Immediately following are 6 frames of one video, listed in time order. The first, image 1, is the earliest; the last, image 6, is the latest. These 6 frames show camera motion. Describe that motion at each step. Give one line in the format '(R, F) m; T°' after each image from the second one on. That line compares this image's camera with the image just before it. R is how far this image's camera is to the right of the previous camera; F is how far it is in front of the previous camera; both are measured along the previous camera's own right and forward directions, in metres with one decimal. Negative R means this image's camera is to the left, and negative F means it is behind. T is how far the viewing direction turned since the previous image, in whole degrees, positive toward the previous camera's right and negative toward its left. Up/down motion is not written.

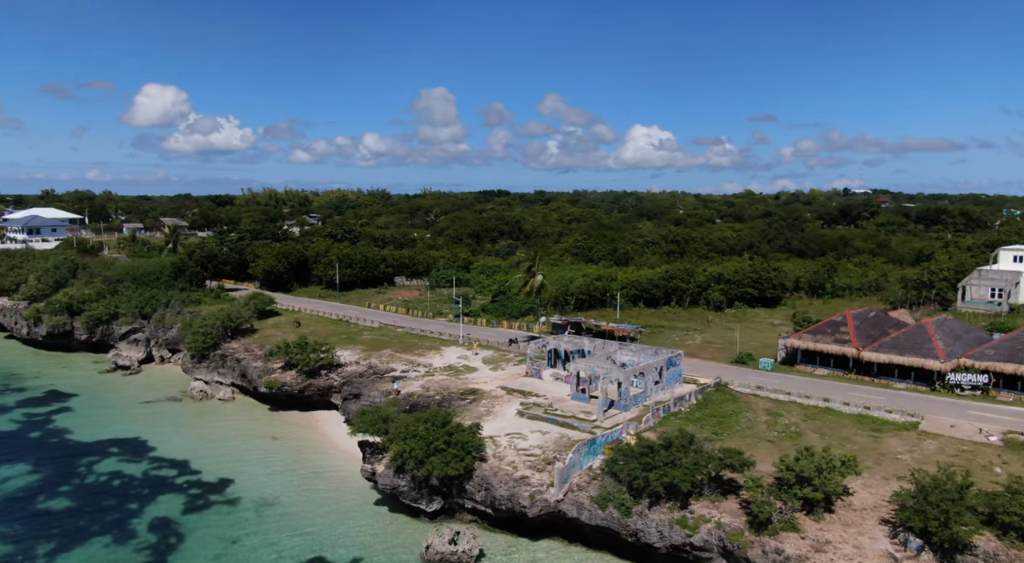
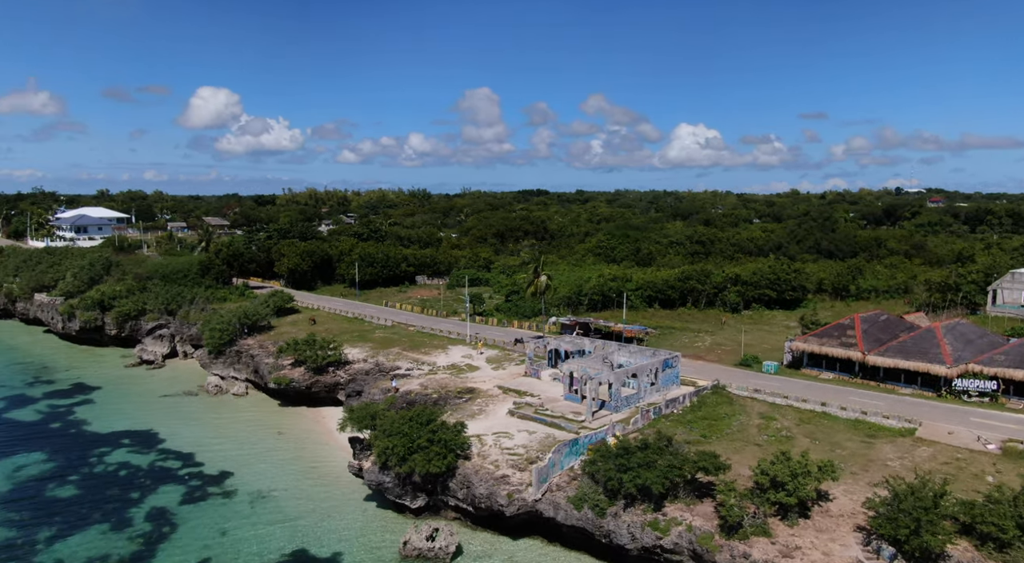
(+2.3, -0.1) m; -3°
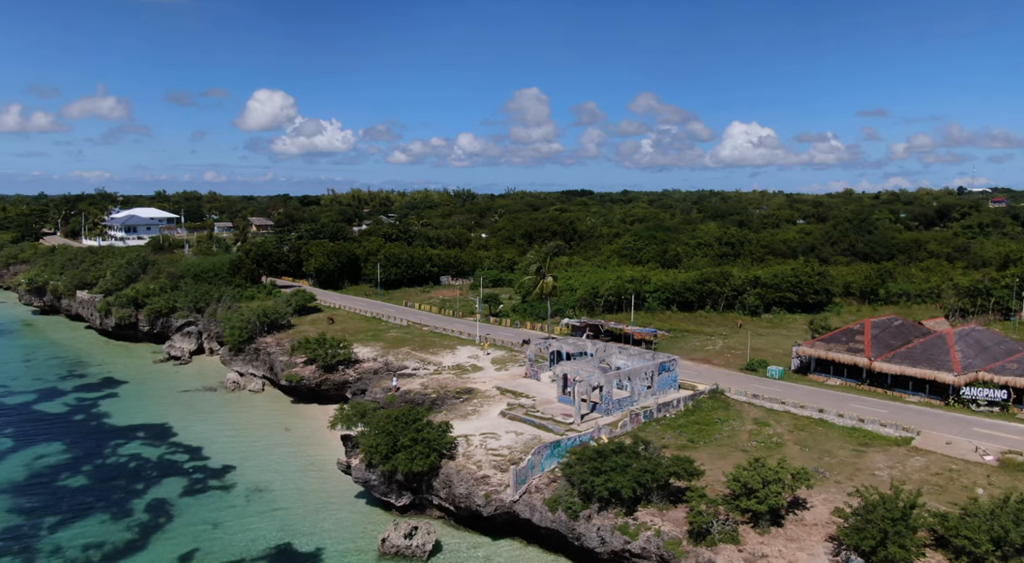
(+2.5, -0.1) m; -3°
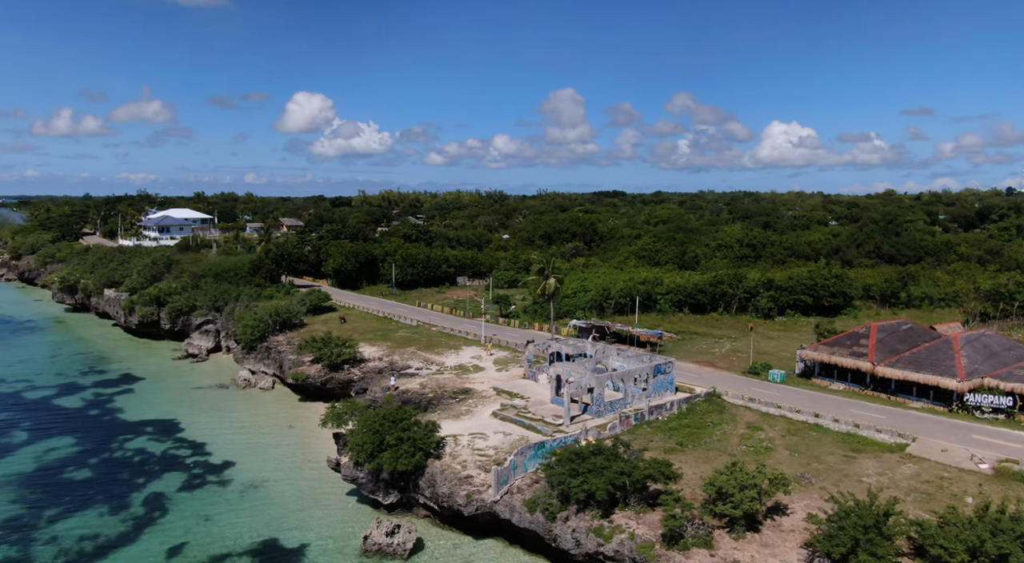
(+1.9, 0.0) m; -2°
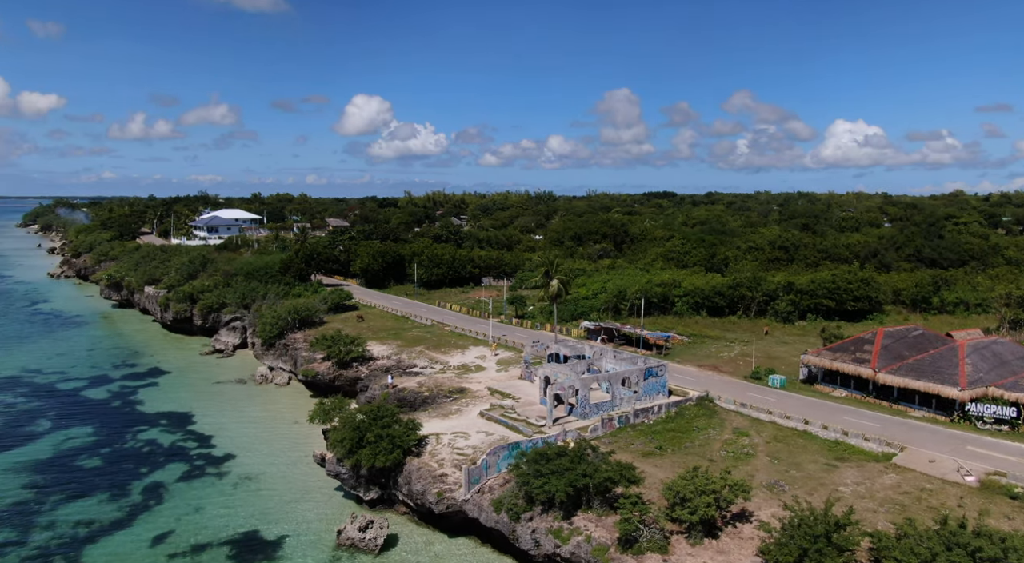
(+3.0, -0.1) m; -4°
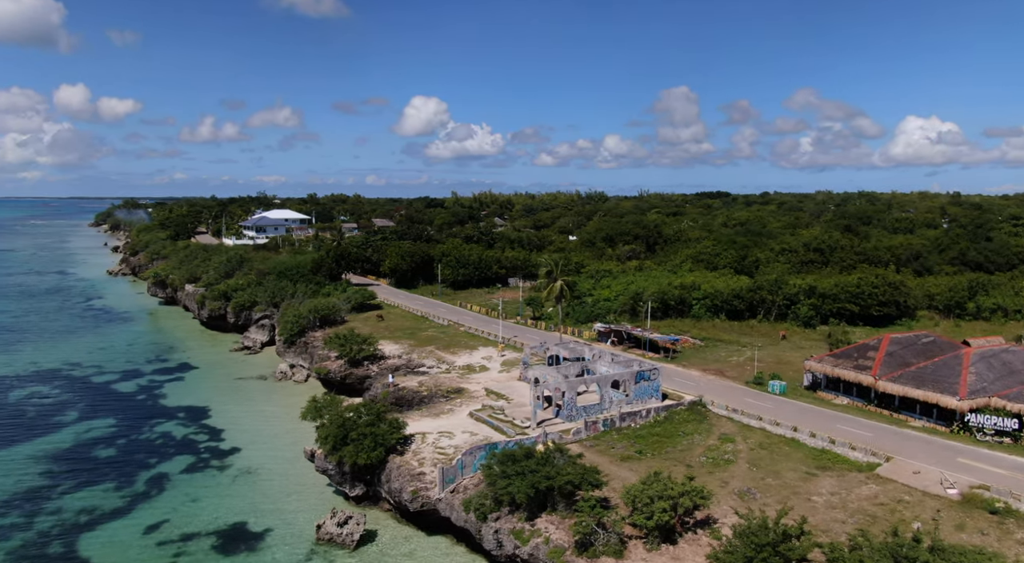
(+3.0, -0.2) m; -4°
